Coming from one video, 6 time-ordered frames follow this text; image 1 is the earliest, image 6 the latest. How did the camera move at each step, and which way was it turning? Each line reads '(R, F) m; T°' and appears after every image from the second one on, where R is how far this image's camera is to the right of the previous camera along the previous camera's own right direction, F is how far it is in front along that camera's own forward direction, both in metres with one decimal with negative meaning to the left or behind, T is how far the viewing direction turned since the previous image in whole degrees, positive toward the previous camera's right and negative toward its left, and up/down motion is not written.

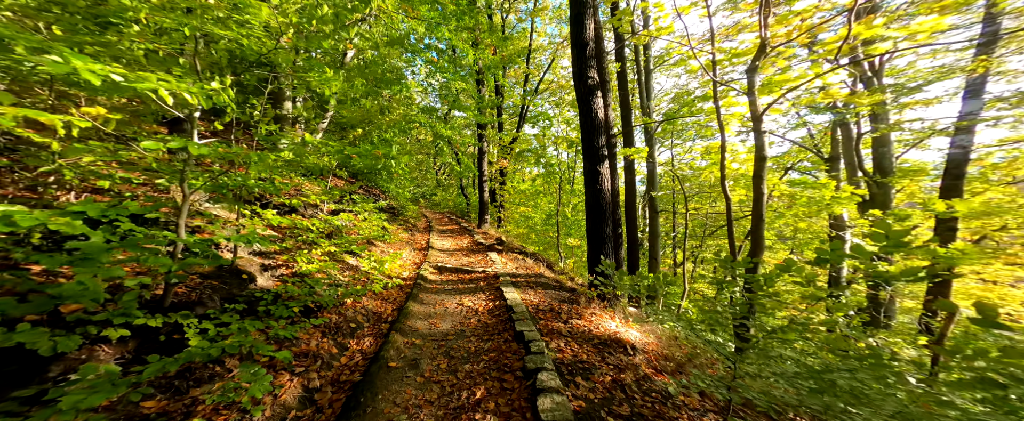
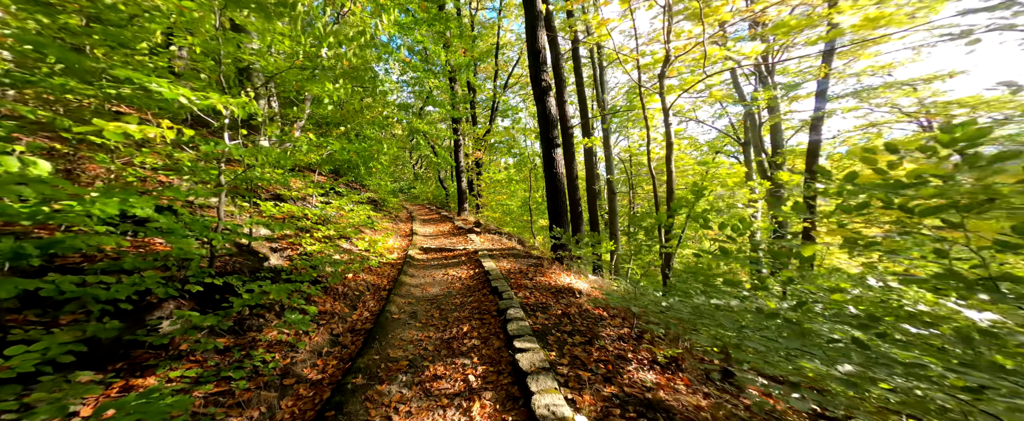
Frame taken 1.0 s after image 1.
(+0.1, -1.0) m; +4°
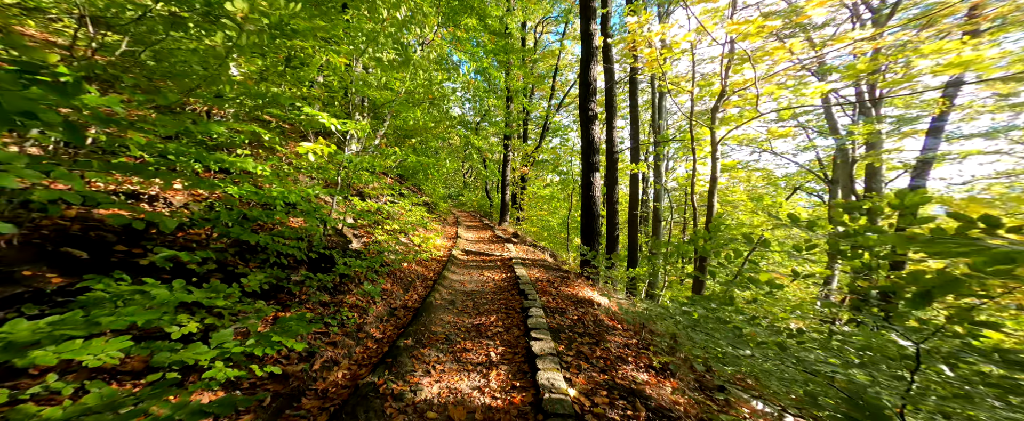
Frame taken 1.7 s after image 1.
(+0.2, -0.8) m; -8°
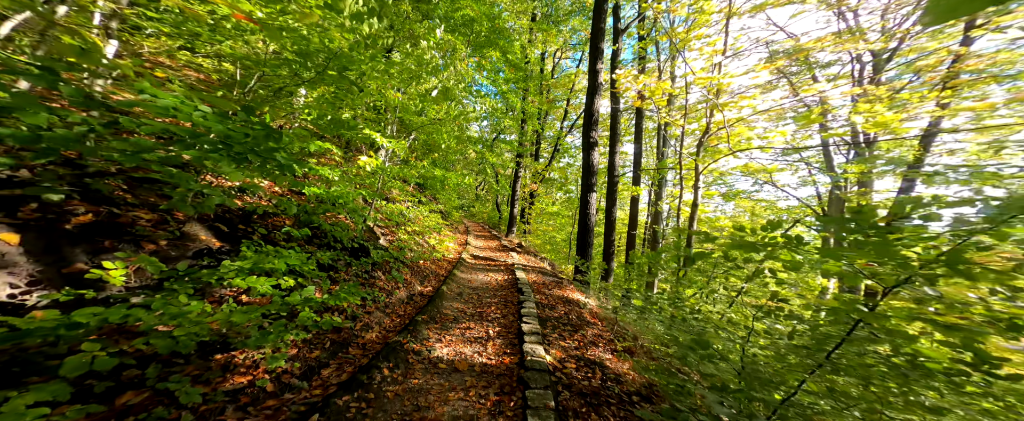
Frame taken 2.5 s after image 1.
(+0.1, -1.0) m; -2°
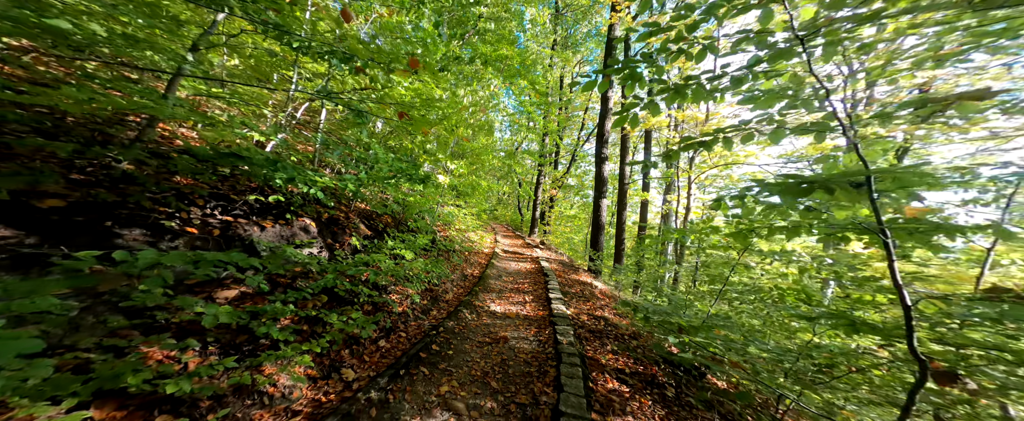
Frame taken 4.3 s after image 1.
(-0.3, -1.9) m; -3°
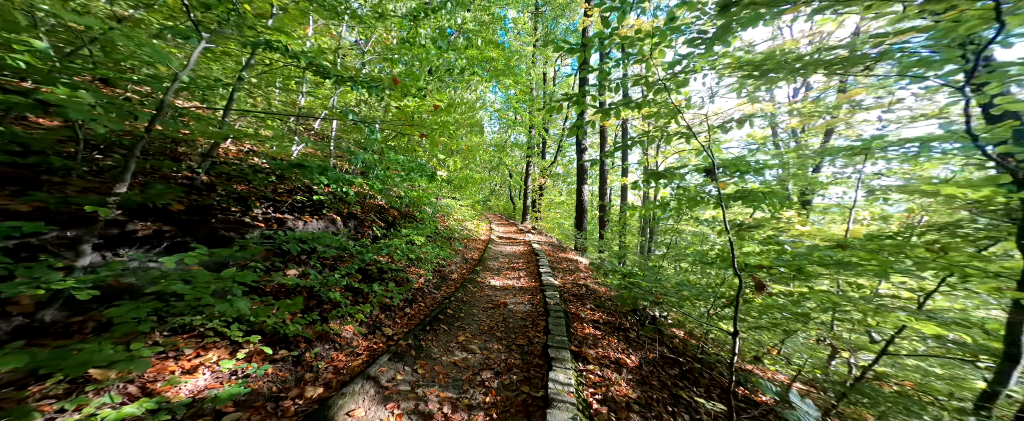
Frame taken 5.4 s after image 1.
(0.0, -1.0) m; +1°
